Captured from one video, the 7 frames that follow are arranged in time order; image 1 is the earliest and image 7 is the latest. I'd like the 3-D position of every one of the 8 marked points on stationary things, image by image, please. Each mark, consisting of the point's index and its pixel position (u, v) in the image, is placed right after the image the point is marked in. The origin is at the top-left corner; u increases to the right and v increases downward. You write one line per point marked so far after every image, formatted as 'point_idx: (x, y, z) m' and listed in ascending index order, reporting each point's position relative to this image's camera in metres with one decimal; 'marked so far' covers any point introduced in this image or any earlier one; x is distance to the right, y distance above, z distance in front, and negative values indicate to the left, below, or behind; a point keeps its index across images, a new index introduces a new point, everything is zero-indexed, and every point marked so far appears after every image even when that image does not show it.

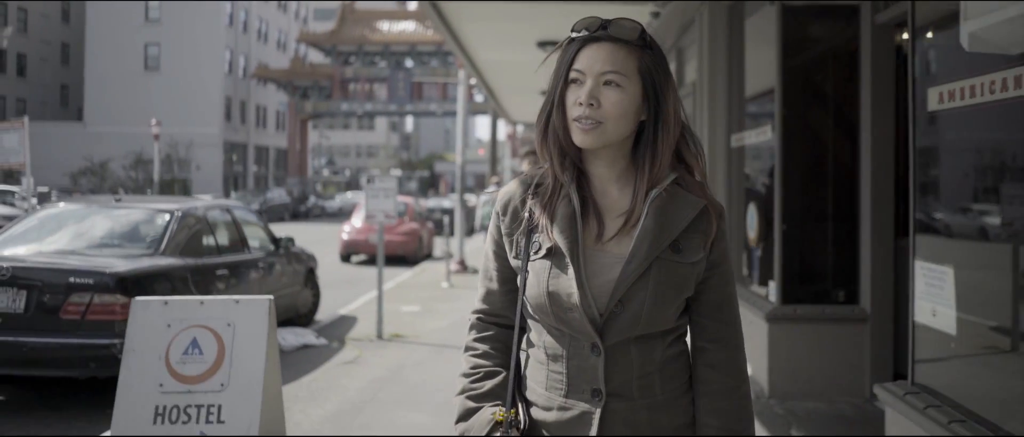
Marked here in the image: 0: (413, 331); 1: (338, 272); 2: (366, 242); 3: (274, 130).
0: (-1.2, -1.4, +9.8) m
1: (-3.7, -1.2, +16.0) m
2: (-3.2, -0.5, +17.2) m
3: (-6.4, +2.4, +19.6) m
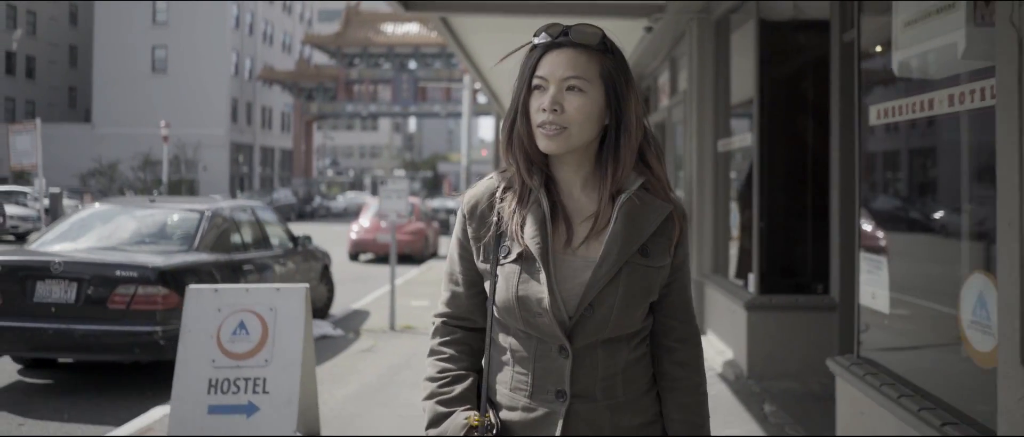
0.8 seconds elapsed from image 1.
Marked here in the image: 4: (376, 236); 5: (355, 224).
0: (-1.2, -1.4, +10.1) m
1: (-3.6, -1.2, +16.4) m
2: (-3.2, -0.5, +17.5) m
3: (-6.3, +2.4, +19.9) m
4: (-3.1, -0.4, +17.5) m
5: (-3.6, -0.1, +17.7) m
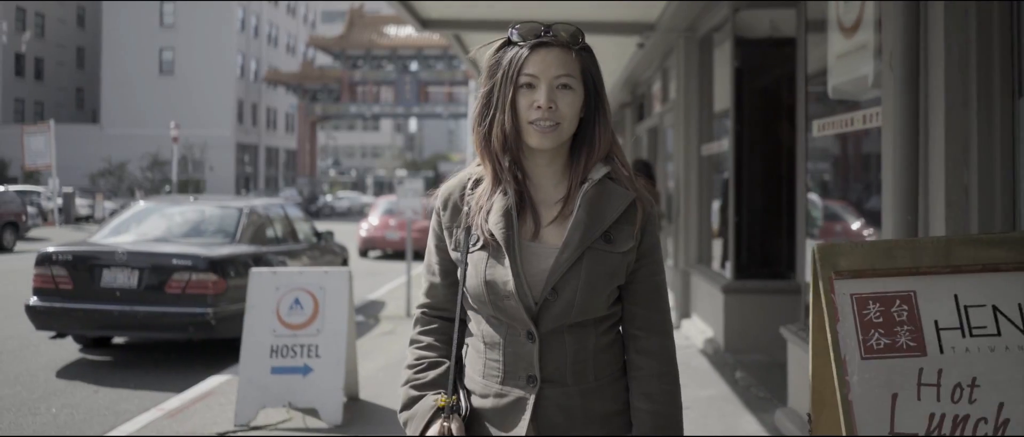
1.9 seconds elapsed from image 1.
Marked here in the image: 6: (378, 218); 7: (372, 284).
0: (-1.2, -1.4, +10.6) m
1: (-3.6, -1.1, +16.9) m
2: (-3.1, -0.5, +18.0) m
3: (-6.2, +2.4, +20.4) m
4: (-3.0, -0.4, +18.0) m
5: (-3.5, -0.1, +18.2) m
6: (-3.3, 0.0, +18.3) m
7: (-2.6, -1.3, +13.8) m
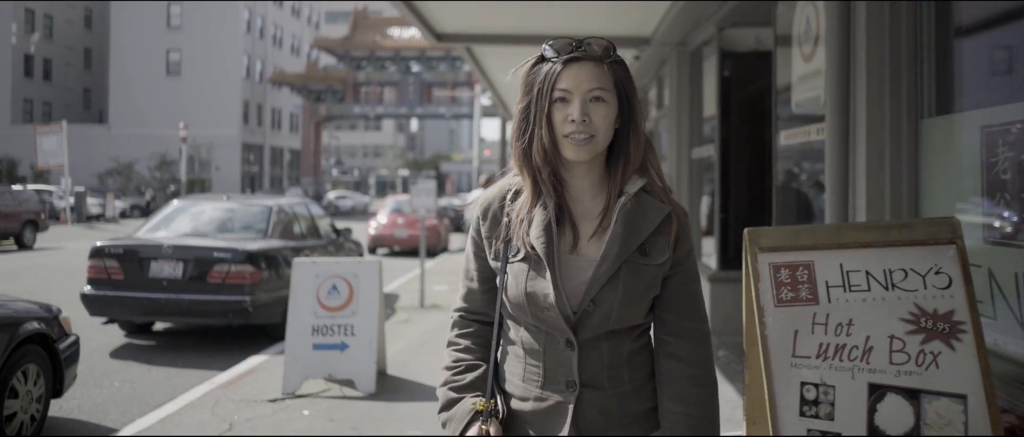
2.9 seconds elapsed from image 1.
0: (-1.1, -1.4, +11.1) m
1: (-3.5, -1.1, +17.3) m
2: (-3.1, -0.5, +18.5) m
3: (-6.2, +2.4, +20.9) m
4: (-2.9, -0.3, +18.4) m
5: (-3.5, 0.0, +18.6) m
6: (-3.3, 0.0, +18.7) m
7: (-2.6, -1.3, +14.2) m
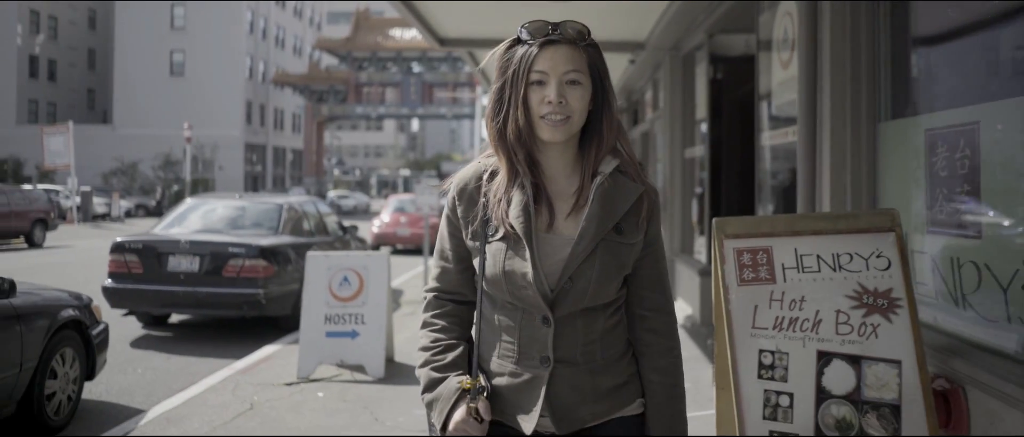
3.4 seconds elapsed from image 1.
0: (-1.1, -1.4, +11.3) m
1: (-3.5, -1.1, +17.5) m
2: (-3.0, -0.4, +18.7) m
3: (-6.1, +2.4, +21.1) m
4: (-2.9, -0.3, +18.6) m
5: (-3.5, 0.0, +18.8) m
6: (-3.2, +0.1, +19.0) m
7: (-2.6, -1.2, +14.4) m
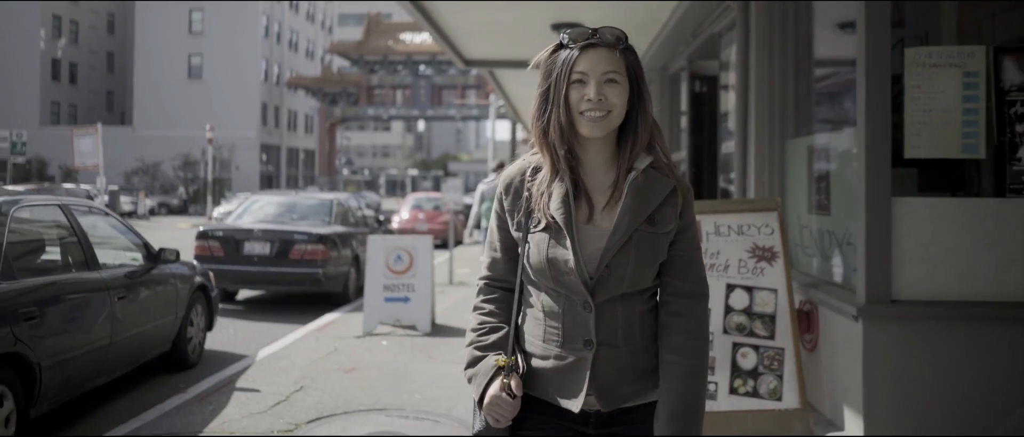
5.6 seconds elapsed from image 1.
0: (-0.9, -1.3, +12.3) m
1: (-3.3, -1.0, +18.6) m
2: (-2.8, -0.4, +19.7) m
3: (-5.9, +2.5, +22.1) m
4: (-2.7, -0.2, +19.6) m
5: (-3.2, 0.0, +19.9) m
6: (-3.0, +0.1, +20.0) m
7: (-2.4, -1.2, +15.5) m
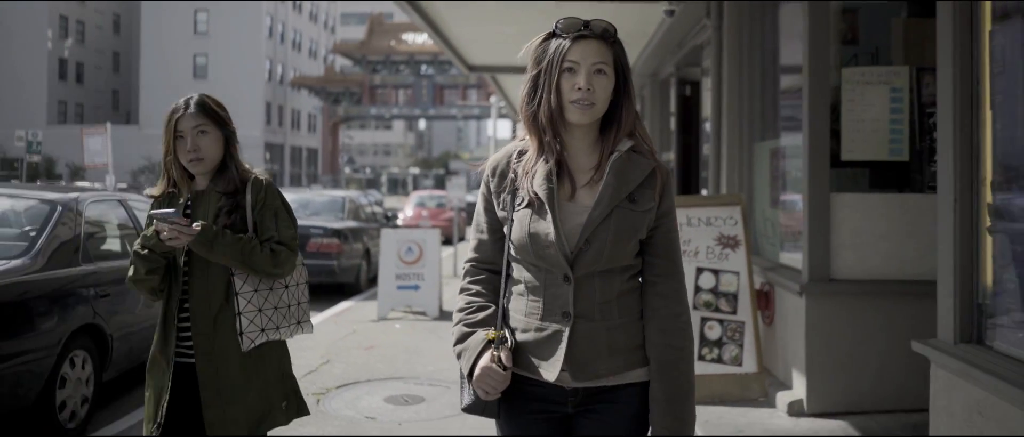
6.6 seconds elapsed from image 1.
0: (-0.9, -1.3, +12.7) m
1: (-3.3, -1.0, +19.0) m
2: (-2.8, -0.3, +20.1) m
3: (-5.9, +2.6, +22.6) m
4: (-2.7, -0.2, +20.1) m
5: (-3.2, +0.1, +20.3) m
6: (-3.0, +0.2, +20.4) m
7: (-2.4, -1.1, +15.9) m
